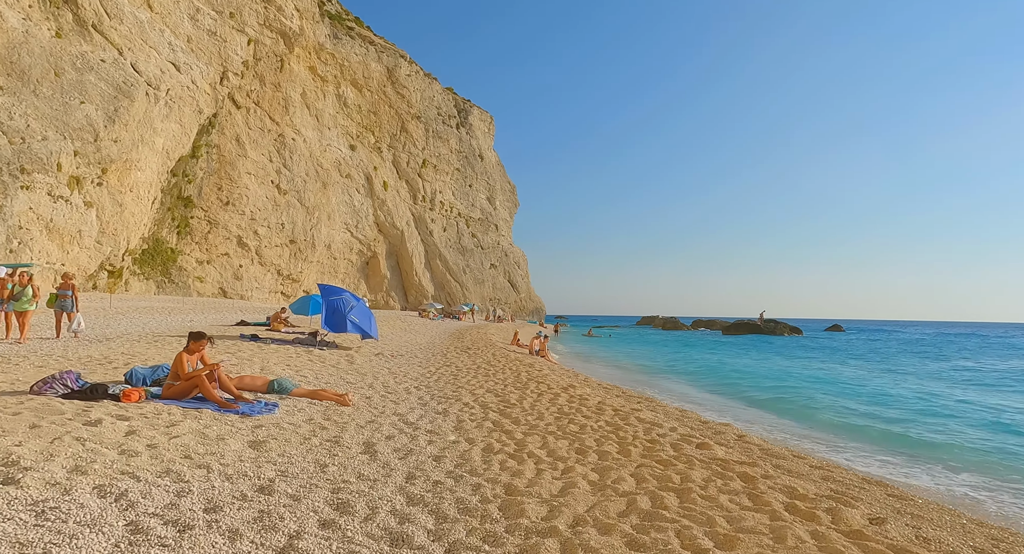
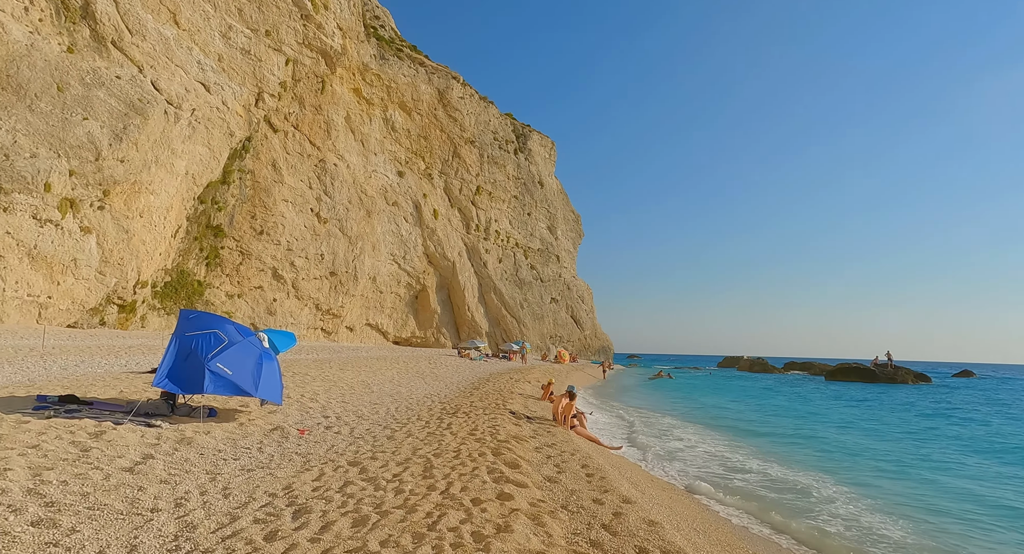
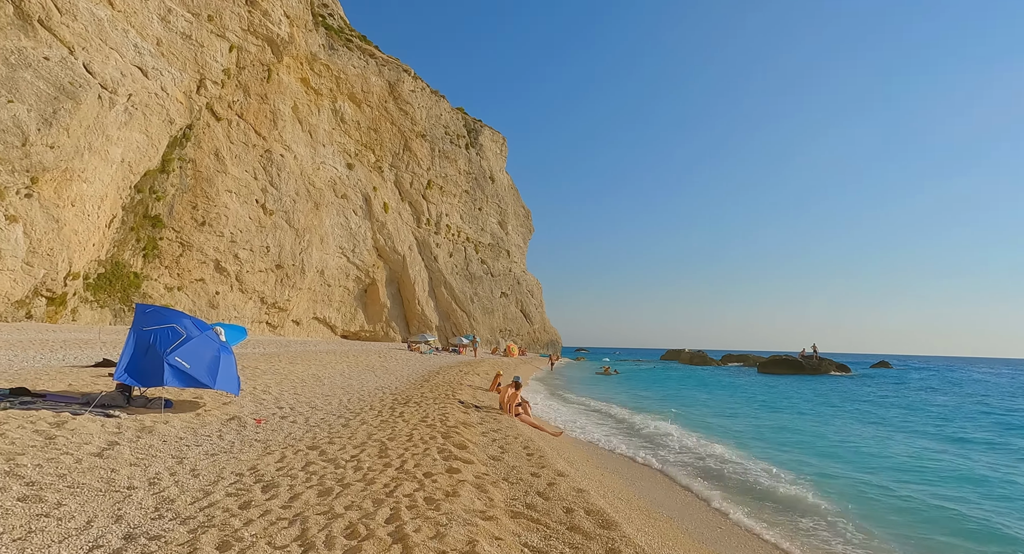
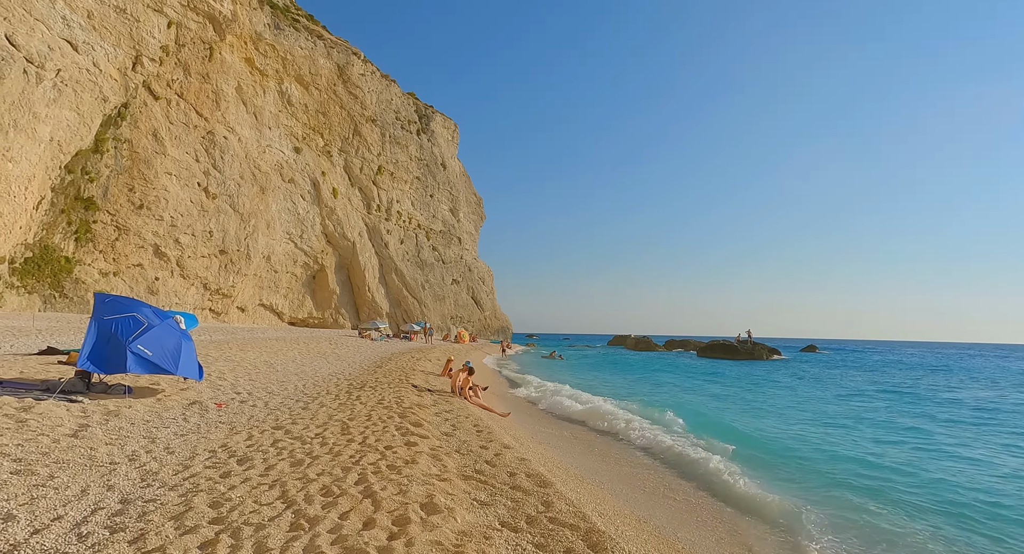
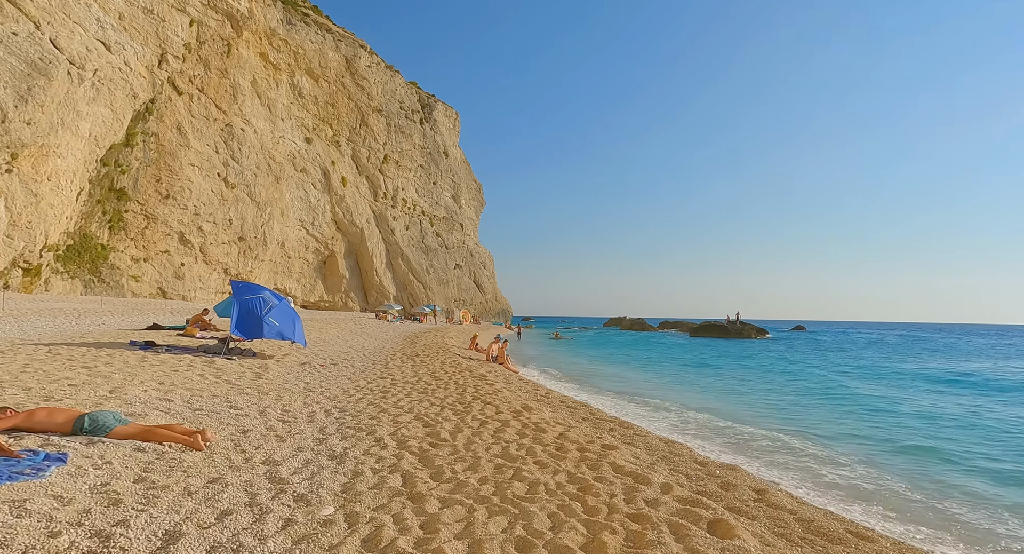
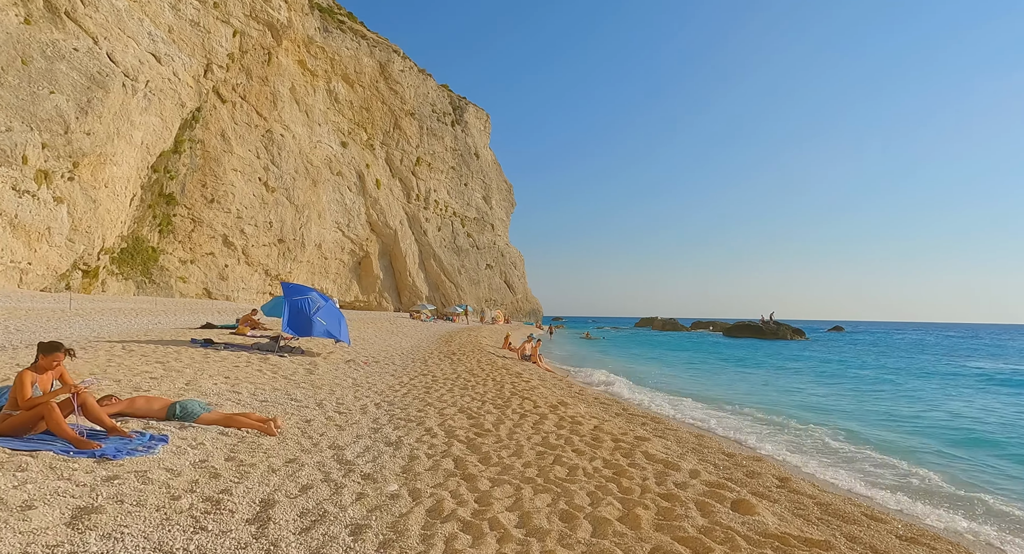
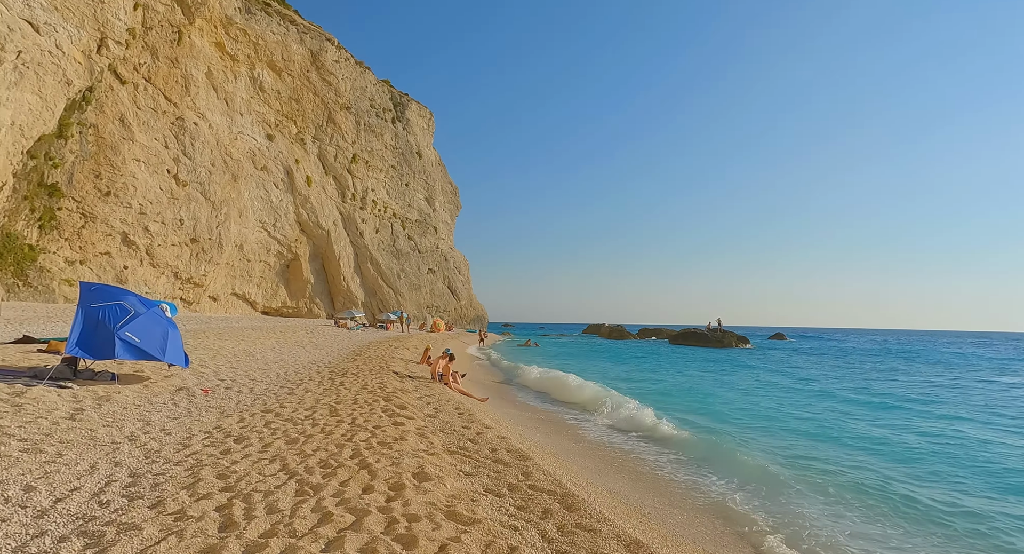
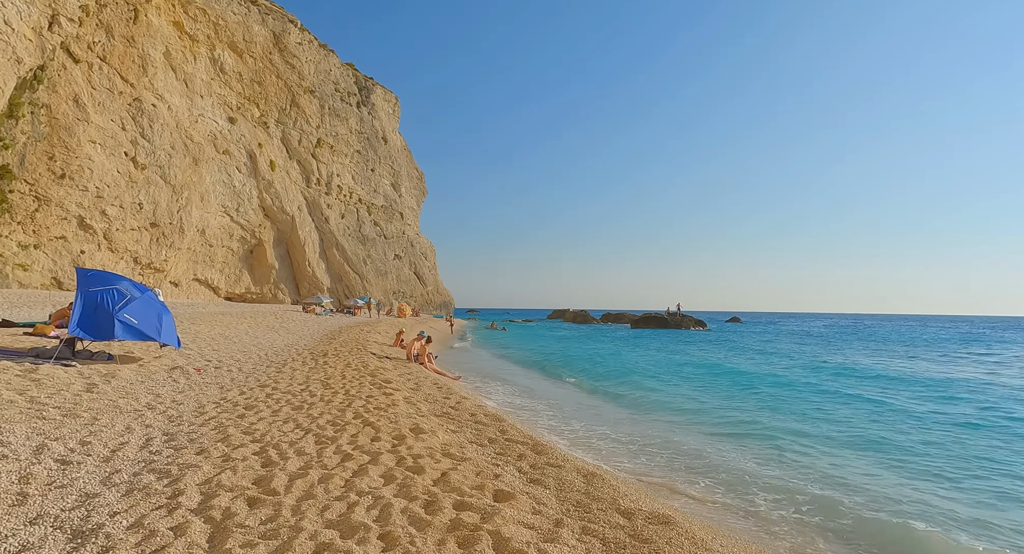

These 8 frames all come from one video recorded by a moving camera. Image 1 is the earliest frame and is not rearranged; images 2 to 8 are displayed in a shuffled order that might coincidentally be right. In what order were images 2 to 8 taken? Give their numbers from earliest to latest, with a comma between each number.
6, 5, 8, 7, 4, 3, 2
